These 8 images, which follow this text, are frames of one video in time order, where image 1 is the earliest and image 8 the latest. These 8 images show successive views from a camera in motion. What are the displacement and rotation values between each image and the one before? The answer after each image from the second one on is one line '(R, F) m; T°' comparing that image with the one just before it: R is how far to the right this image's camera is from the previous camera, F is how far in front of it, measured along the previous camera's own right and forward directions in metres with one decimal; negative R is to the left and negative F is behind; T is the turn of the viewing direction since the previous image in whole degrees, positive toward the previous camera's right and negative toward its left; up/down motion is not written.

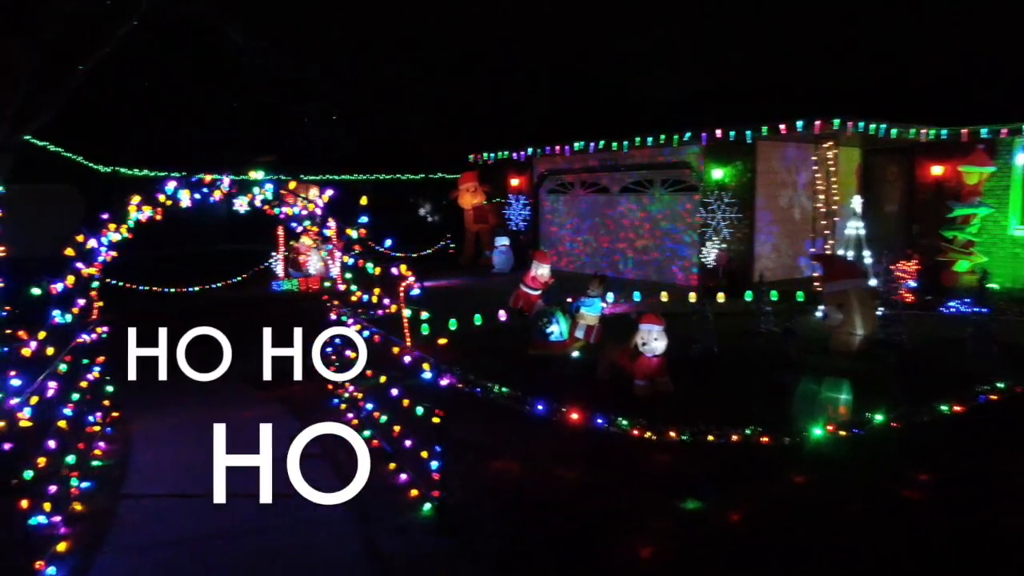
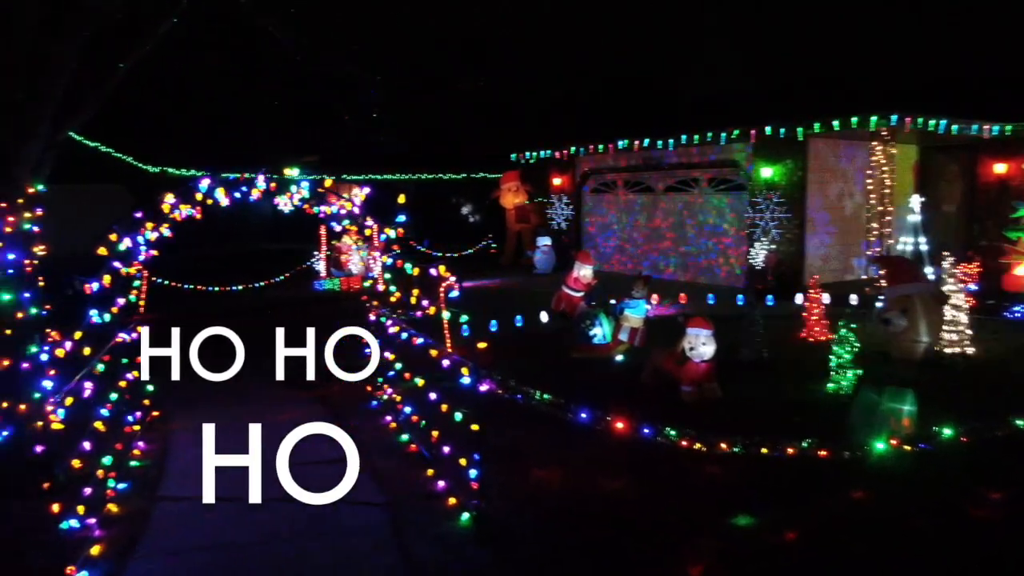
(0.0, +0.2) m; -3°
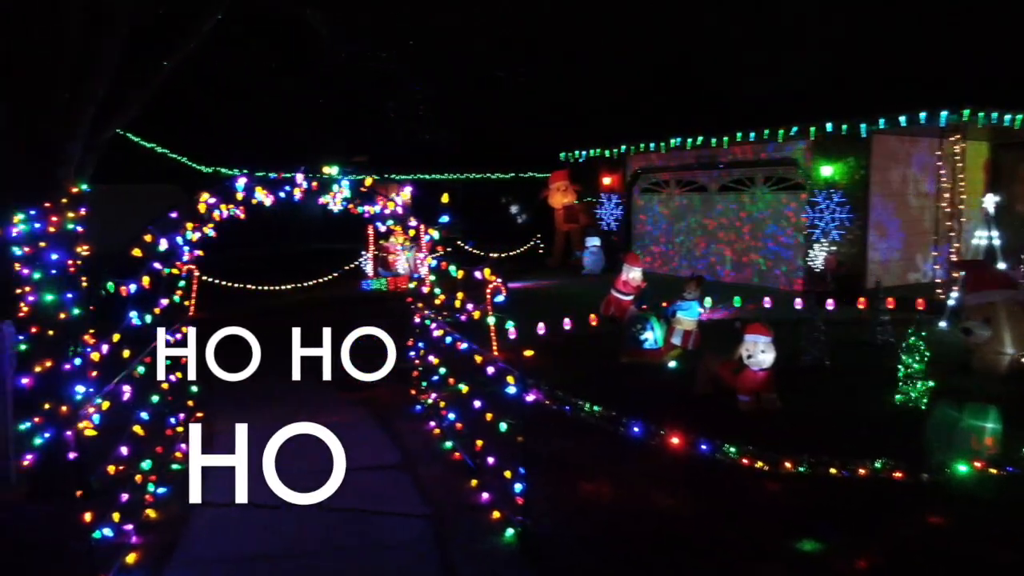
(0.0, +0.3) m; -3°
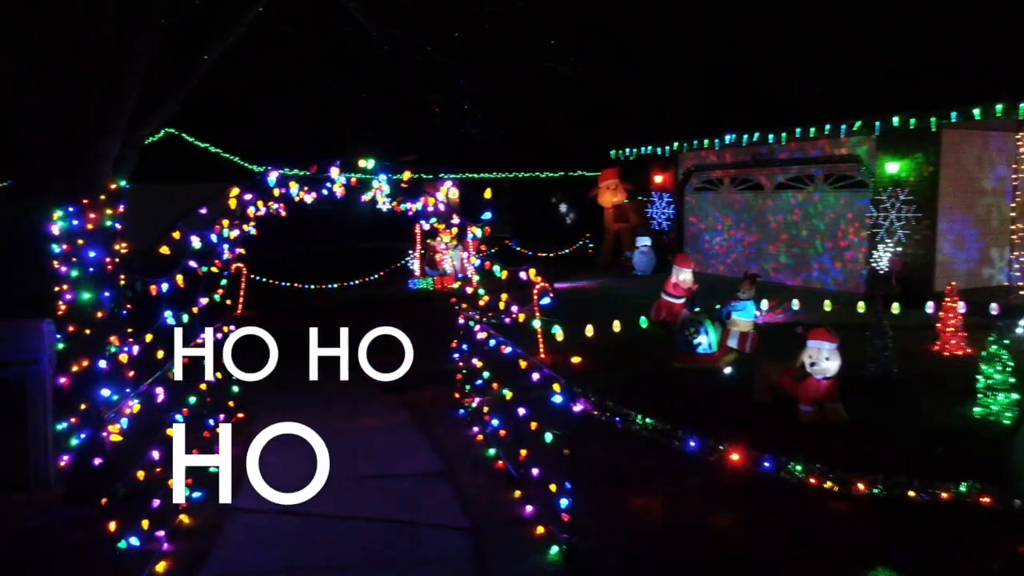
(0.0, +0.3) m; -4°
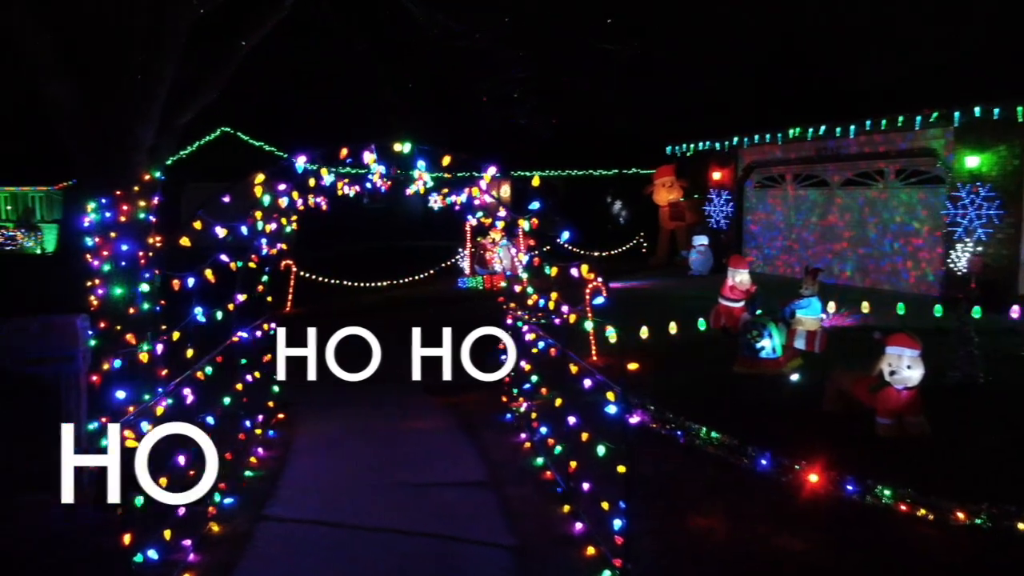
(0.0, +0.4) m; -4°
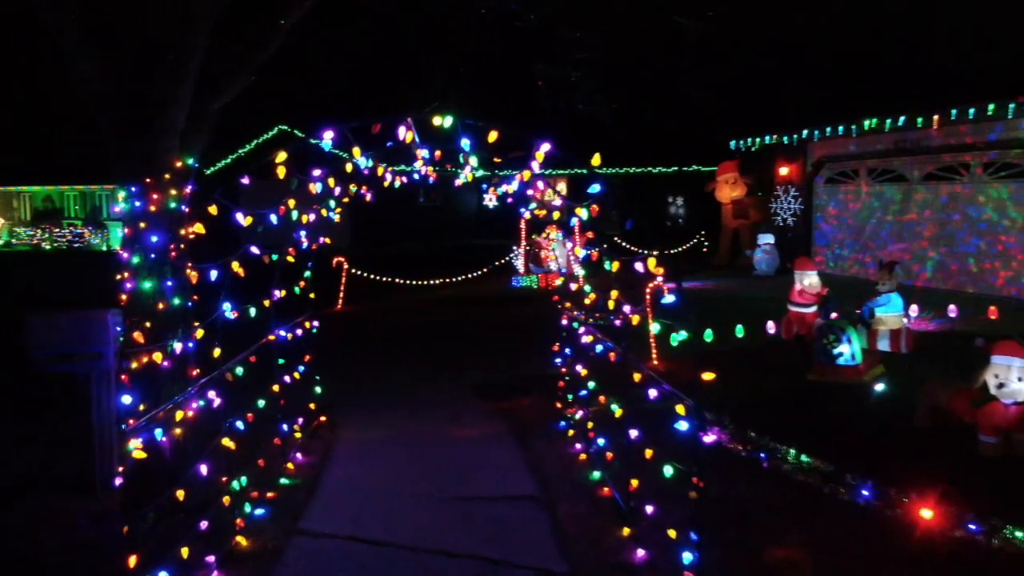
(0.0, +0.5) m; -4°
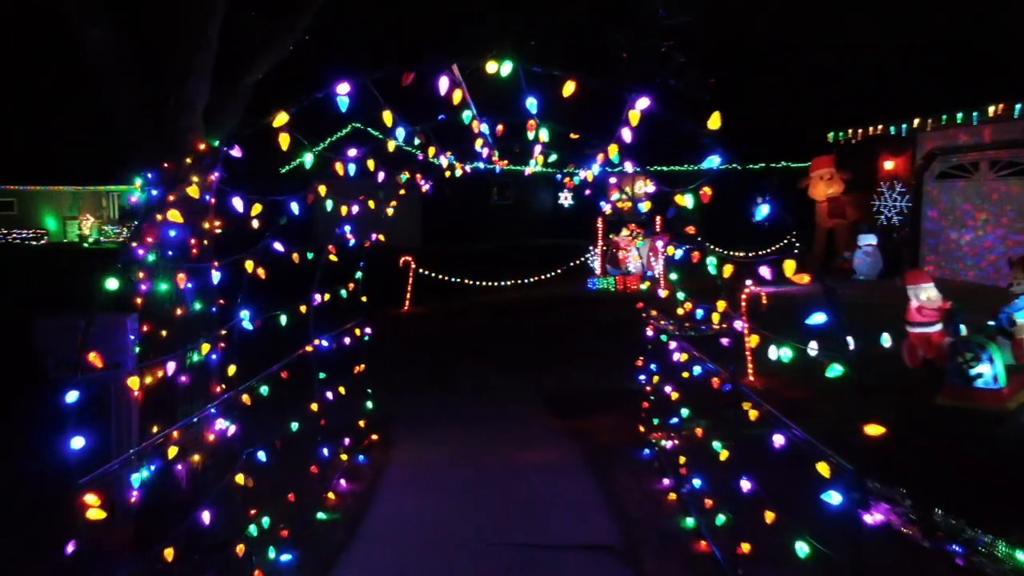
(0.0, +1.0) m; -5°
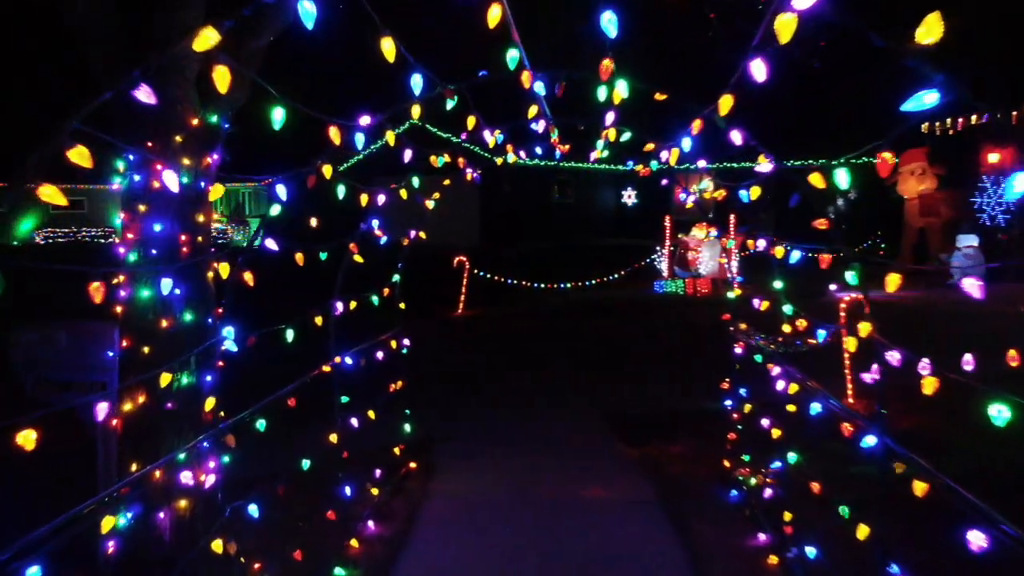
(0.0, +1.0) m; -4°
